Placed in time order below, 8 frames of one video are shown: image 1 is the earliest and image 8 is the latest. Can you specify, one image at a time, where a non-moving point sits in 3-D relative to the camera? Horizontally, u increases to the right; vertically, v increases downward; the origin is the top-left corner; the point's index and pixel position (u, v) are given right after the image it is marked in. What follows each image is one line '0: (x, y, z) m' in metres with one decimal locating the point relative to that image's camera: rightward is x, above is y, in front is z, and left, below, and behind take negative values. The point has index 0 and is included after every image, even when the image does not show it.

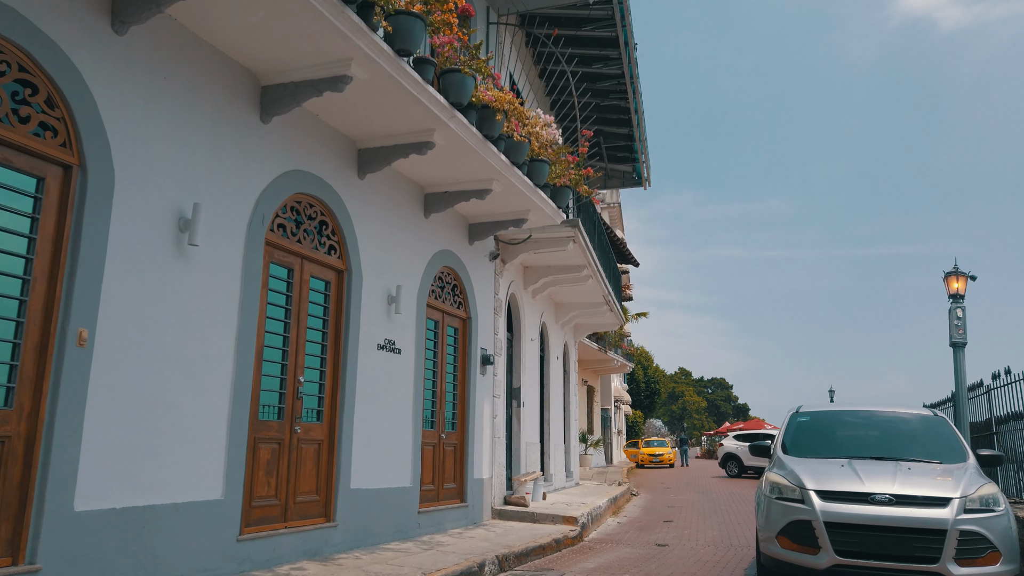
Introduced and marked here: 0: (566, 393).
0: (+1.5, -2.9, +19.8) m
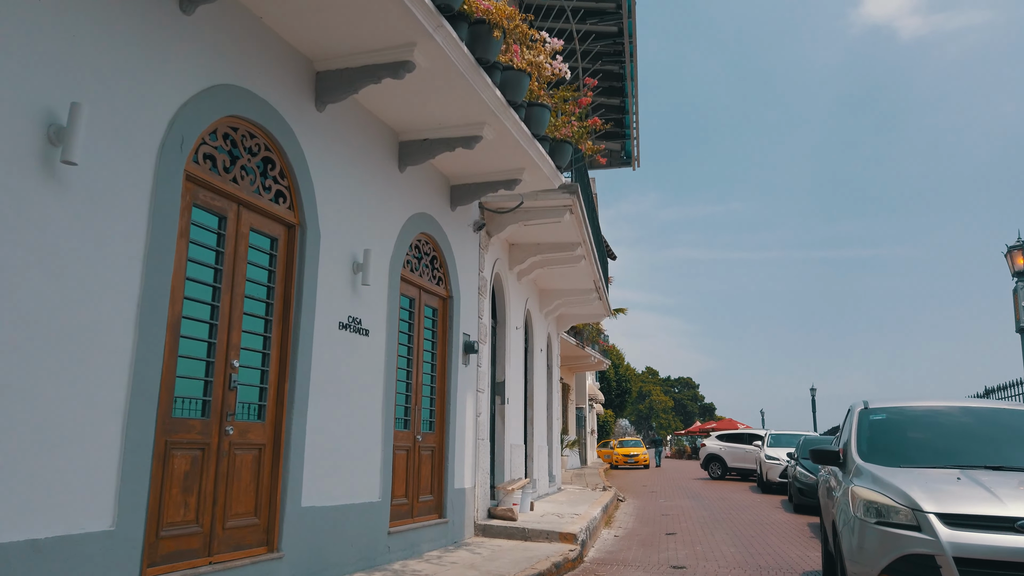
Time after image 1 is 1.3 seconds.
0: (+0.9, -2.5, +18.1) m
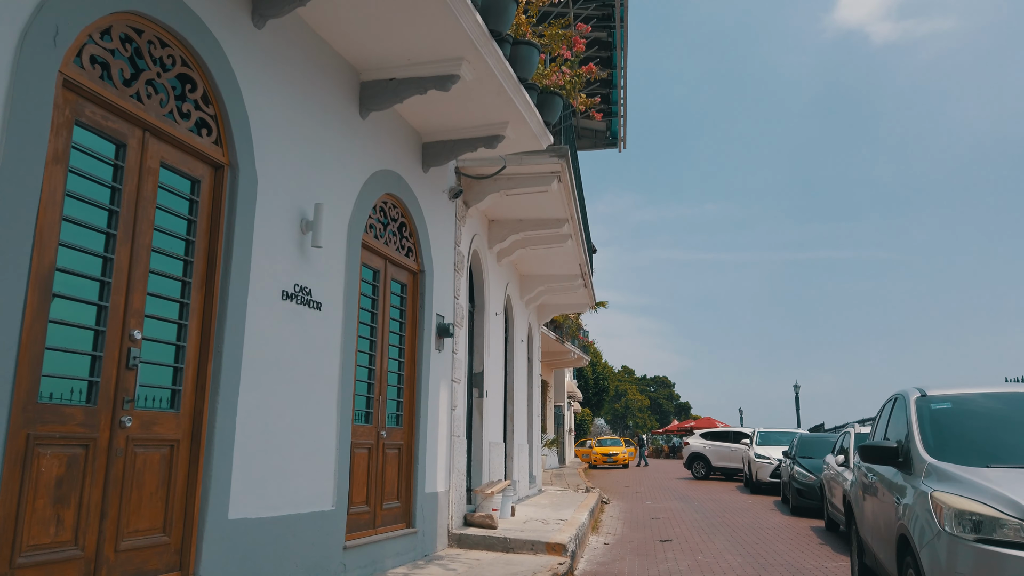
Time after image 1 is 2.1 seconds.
0: (+0.4, -2.2, +16.8) m
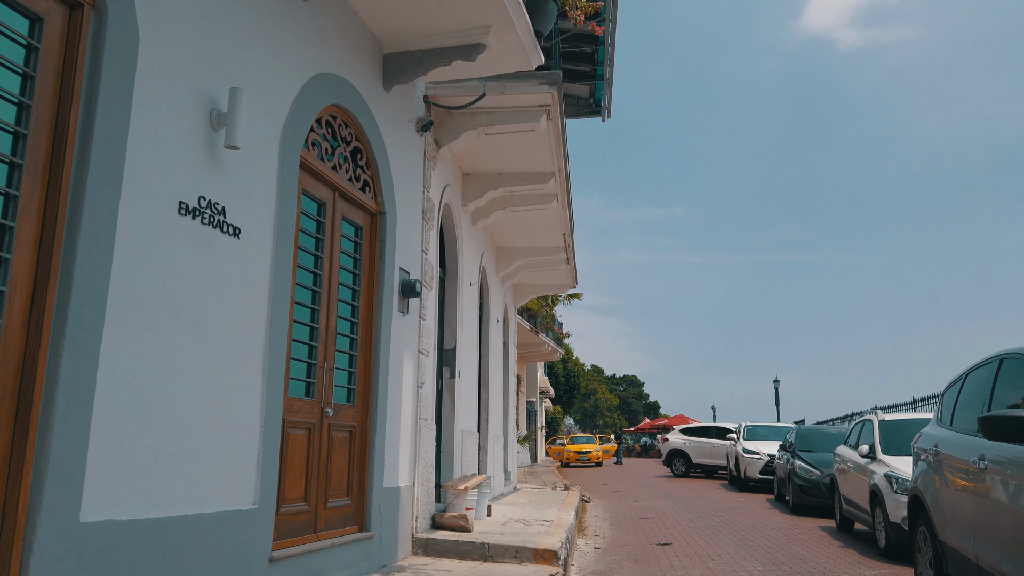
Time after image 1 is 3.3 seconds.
0: (-0.2, -1.7, +15.3) m
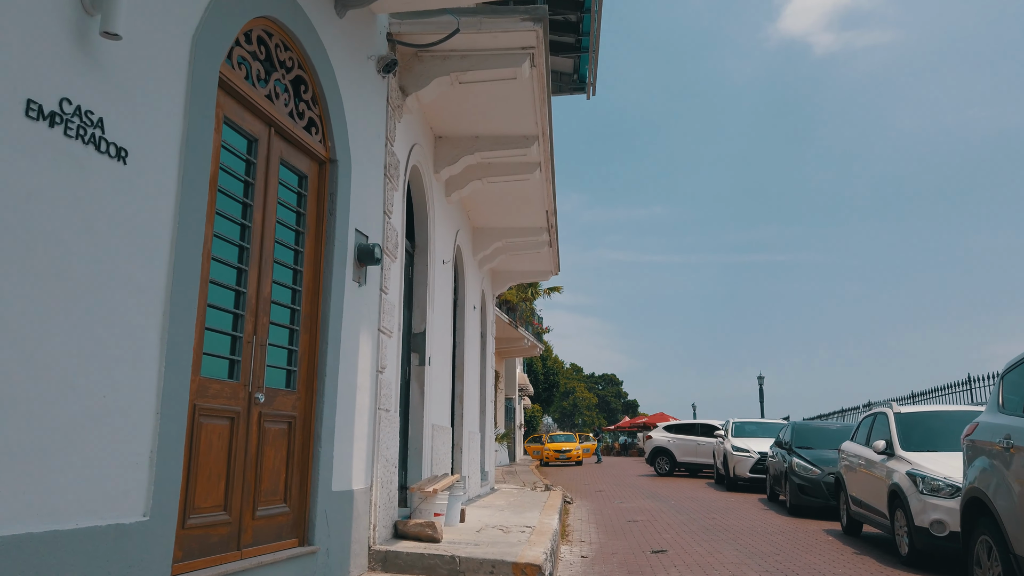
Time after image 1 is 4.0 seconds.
0: (-0.6, -1.5, +14.2) m
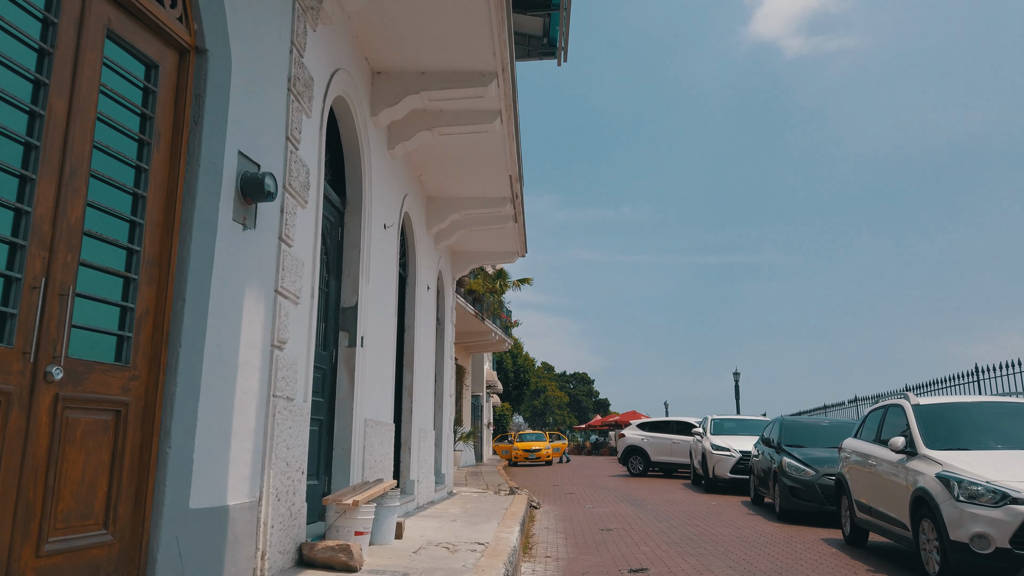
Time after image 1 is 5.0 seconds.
0: (-1.3, -1.1, +12.7) m
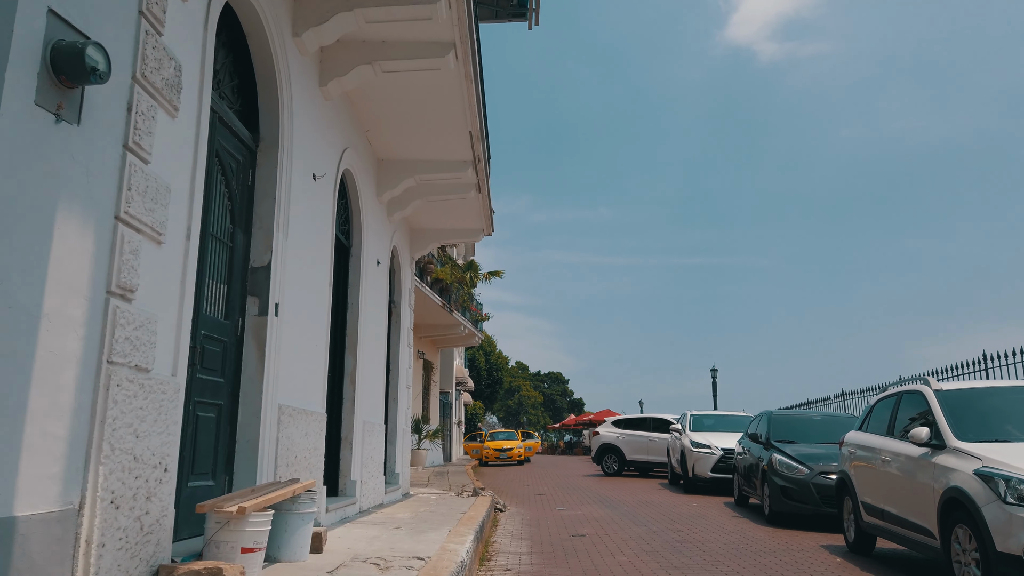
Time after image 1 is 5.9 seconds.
0: (-1.9, -0.8, +11.4) m
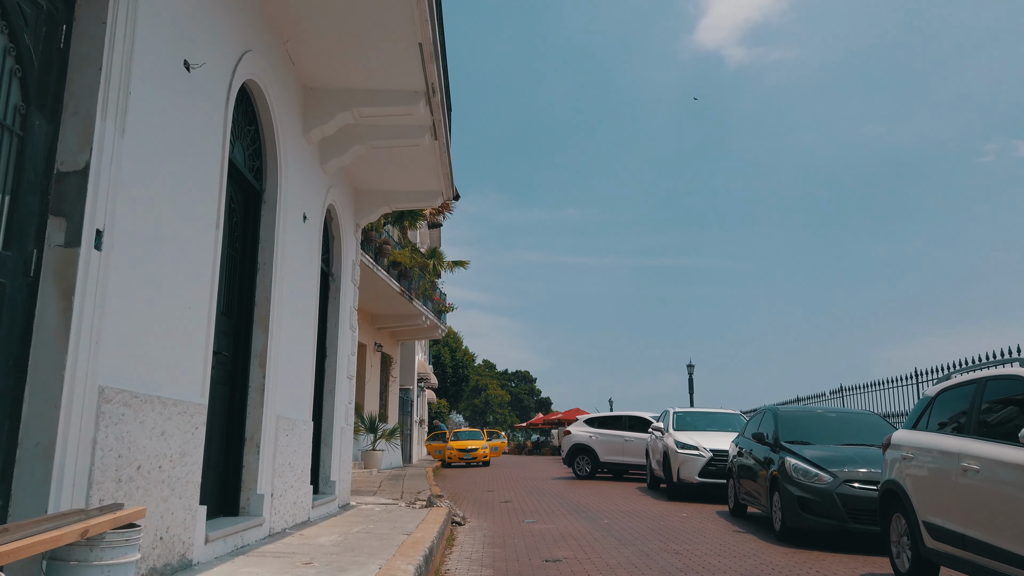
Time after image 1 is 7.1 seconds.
0: (-2.4, -0.4, +9.5) m
